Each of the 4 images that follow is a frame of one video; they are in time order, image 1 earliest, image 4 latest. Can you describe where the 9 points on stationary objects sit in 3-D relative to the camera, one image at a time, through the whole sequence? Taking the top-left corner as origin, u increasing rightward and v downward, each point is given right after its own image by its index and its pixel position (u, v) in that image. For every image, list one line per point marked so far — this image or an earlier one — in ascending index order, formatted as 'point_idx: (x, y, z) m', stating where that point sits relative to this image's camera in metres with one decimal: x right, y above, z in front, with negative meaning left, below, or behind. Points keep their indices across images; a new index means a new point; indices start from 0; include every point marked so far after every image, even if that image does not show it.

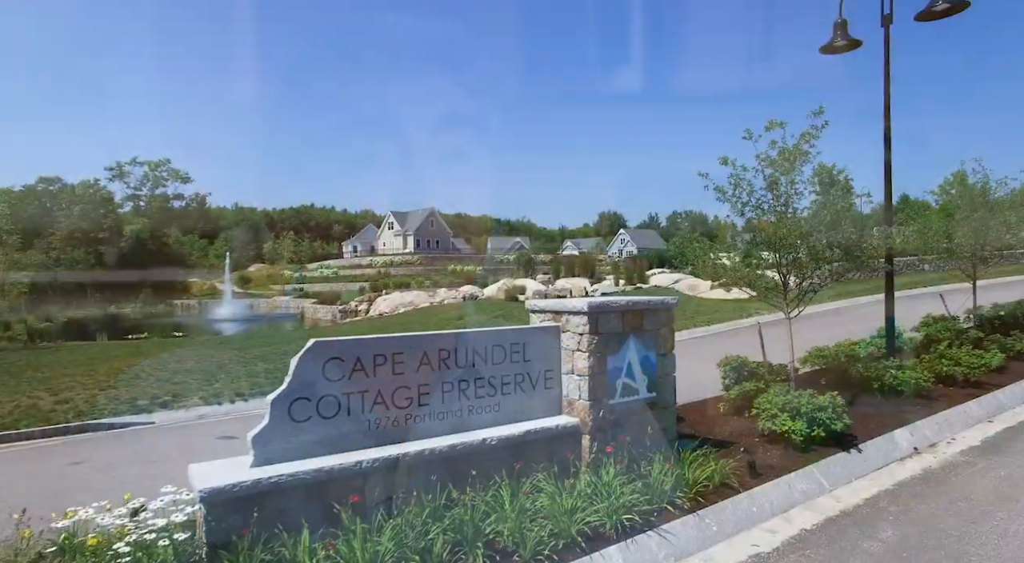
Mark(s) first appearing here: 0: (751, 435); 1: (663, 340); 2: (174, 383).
0: (+1.7, -1.1, +5.0) m
1: (+1.0, -0.4, +4.5) m
2: (-4.6, -1.4, +9.9) m
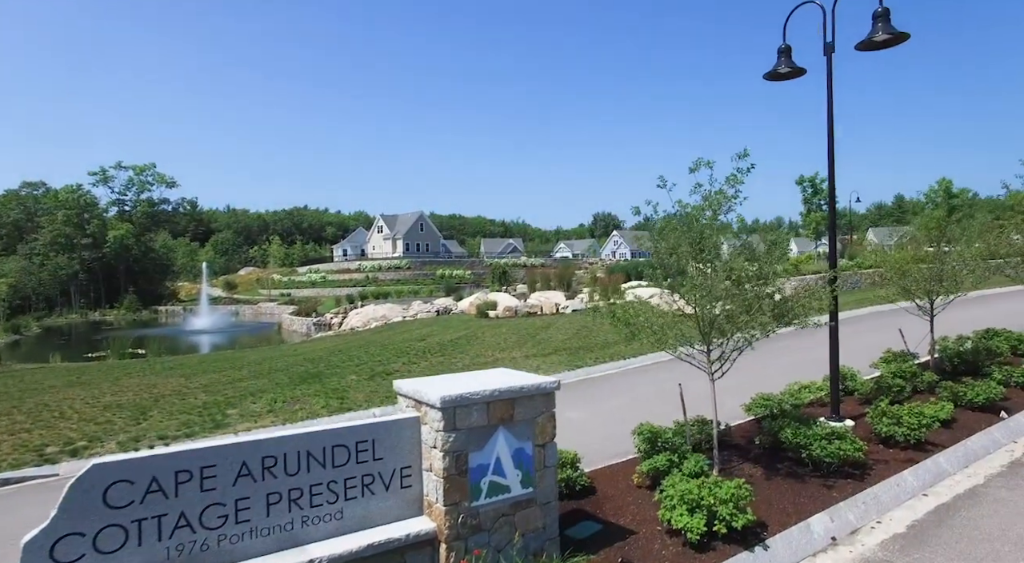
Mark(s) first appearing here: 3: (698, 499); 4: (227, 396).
0: (+0.9, -1.5, +4.5) m
1: (+0.2, -0.8, +4.1) m
2: (-5.4, -1.9, +9.4) m
3: (+1.1, -1.3, +4.3) m
4: (-4.6, -1.8, +11.6) m
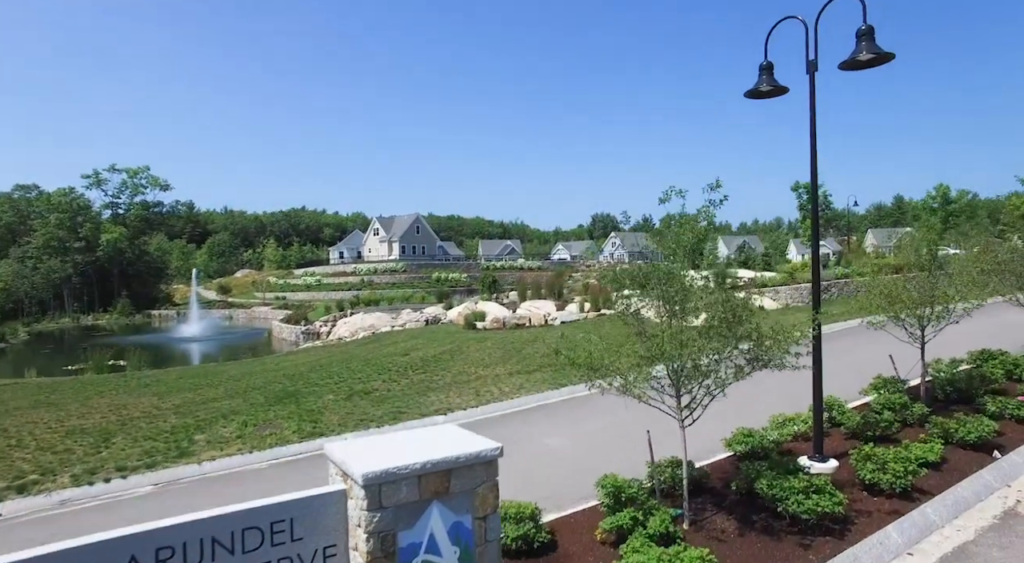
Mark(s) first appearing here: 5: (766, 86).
0: (+0.6, -1.8, +4.2) m
1: (-0.2, -1.1, +3.7) m
2: (-5.8, -2.2, +9.1) m
3: (+0.8, -1.6, +3.9) m
4: (-4.9, -2.1, +11.2) m
5: (+2.5, +2.0, +7.1) m
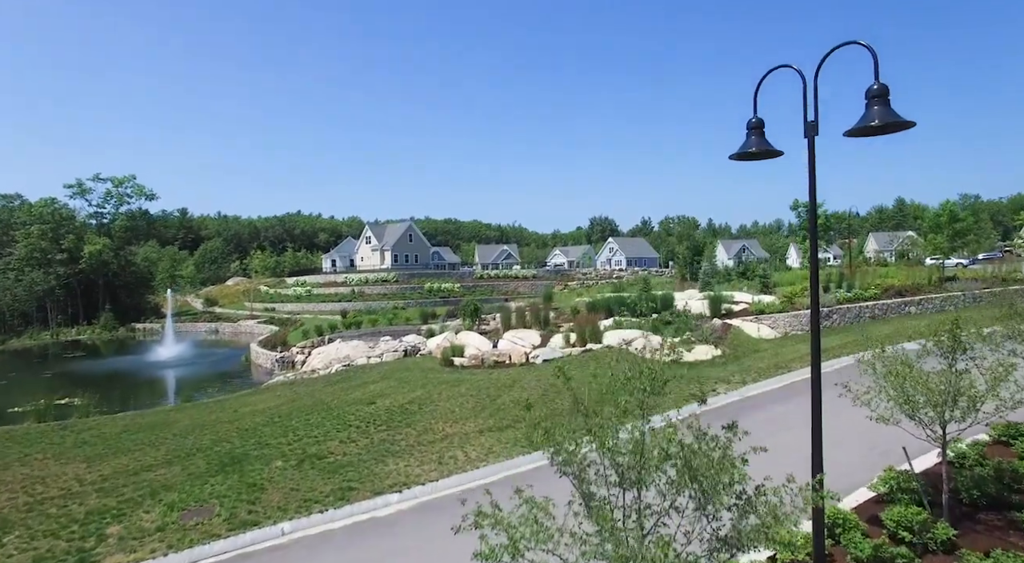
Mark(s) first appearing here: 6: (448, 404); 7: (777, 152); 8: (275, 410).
0: (0.0, -2.7, +2.9) m
1: (-0.7, -2.0, +2.4) m
2: (-6.3, -3.0, +7.8) m
3: (+0.3, -2.5, +2.7) m
4: (-5.4, -3.0, +9.9) m
5: (+2.0, +1.1, +5.9) m
6: (-1.3, -2.4, +14.2) m
7: (+2.2, +1.1, +5.9) m
8: (-5.2, -2.7, +15.3) m
